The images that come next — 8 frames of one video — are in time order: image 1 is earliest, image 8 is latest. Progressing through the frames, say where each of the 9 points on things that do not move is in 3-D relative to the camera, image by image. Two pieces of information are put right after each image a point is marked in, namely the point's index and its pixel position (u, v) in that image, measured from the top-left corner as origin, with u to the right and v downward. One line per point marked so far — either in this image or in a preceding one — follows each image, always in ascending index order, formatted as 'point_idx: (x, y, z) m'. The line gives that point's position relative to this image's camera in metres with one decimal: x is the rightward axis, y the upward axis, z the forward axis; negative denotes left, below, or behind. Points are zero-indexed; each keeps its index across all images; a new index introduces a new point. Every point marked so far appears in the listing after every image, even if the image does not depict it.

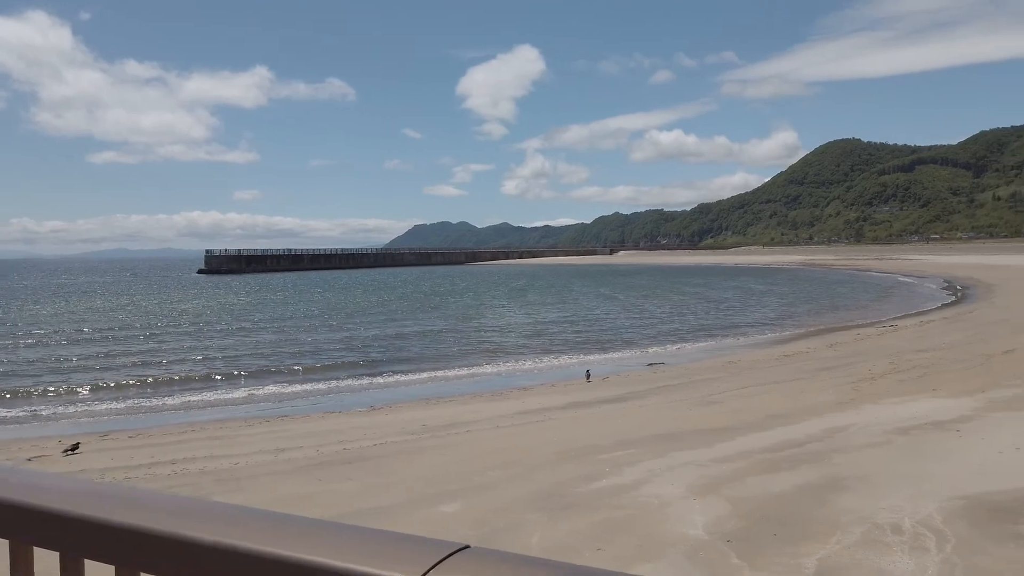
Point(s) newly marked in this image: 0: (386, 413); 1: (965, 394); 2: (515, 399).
0: (-1.7, -1.7, +10.5) m
1: (+5.7, -1.3, +9.7) m
2: (+0.1, -1.6, +11.3) m
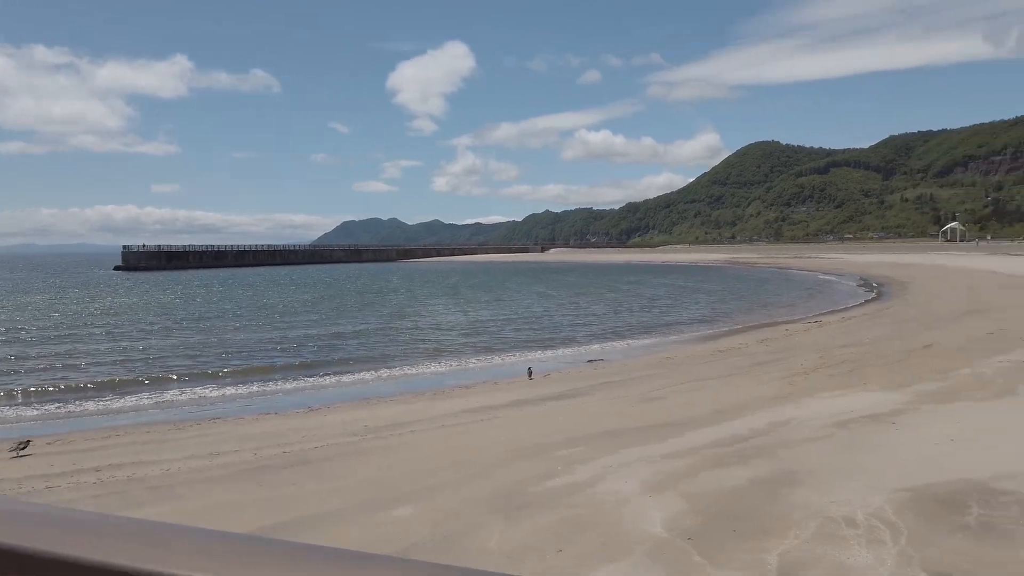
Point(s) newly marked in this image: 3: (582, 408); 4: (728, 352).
0: (-2.4, -1.7, +10.2) m
1: (+5.0, -1.3, +10.0) m
2: (-0.8, -1.6, +11.1) m
3: (+0.9, -1.5, +9.6) m
4: (+4.4, -1.3, +15.9) m
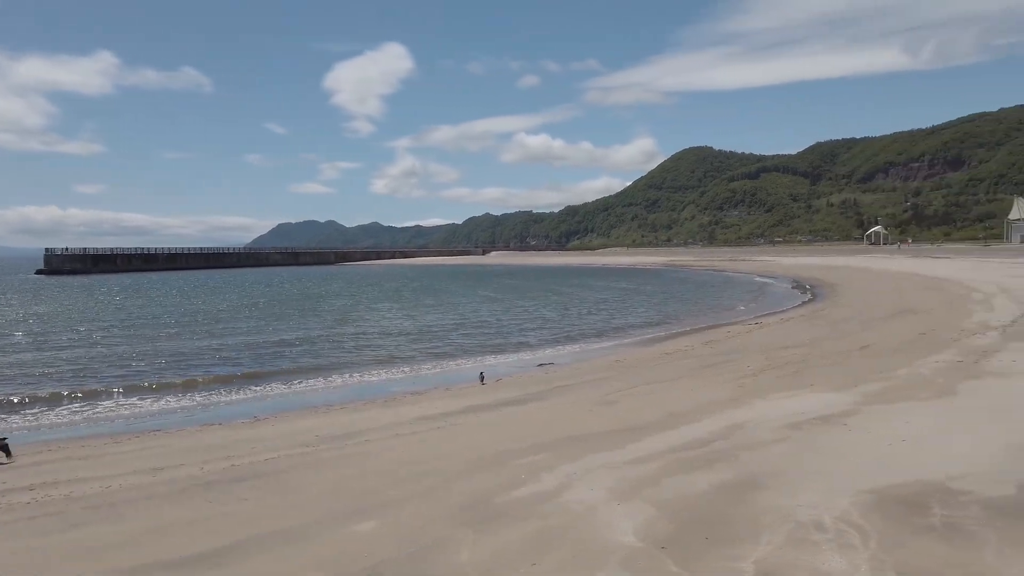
0: (-3.0, -1.7, +9.9) m
1: (+4.4, -1.3, +10.3) m
2: (-1.4, -1.7, +10.9) m
3: (+0.3, -1.6, +9.5) m
4: (+3.4, -1.4, +16.0) m
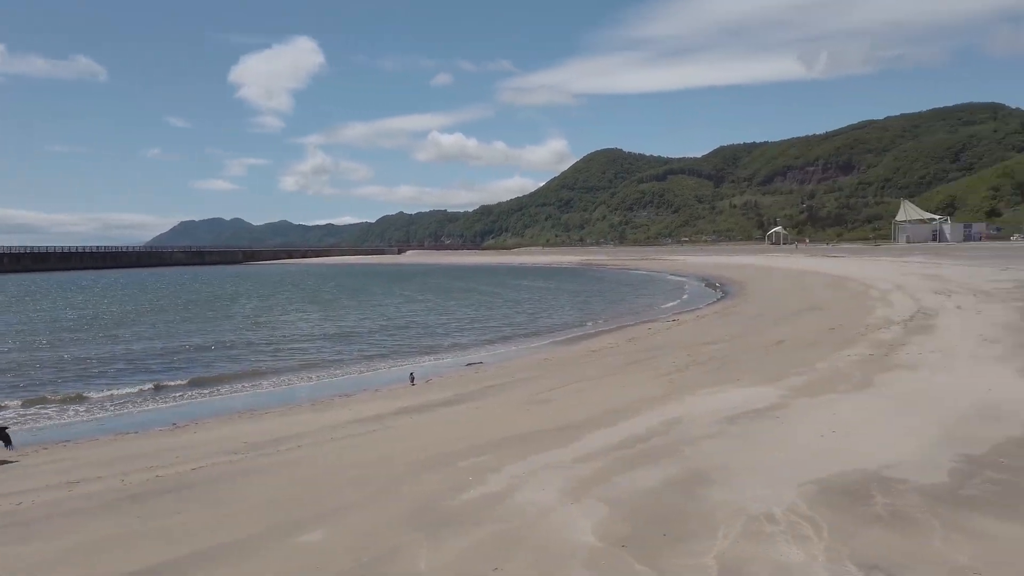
0: (-3.8, -1.7, +9.4) m
1: (+3.5, -1.3, +10.6) m
2: (-2.4, -1.7, +10.6) m
3: (-0.5, -1.5, +9.4) m
4: (+1.9, -1.4, +16.2) m
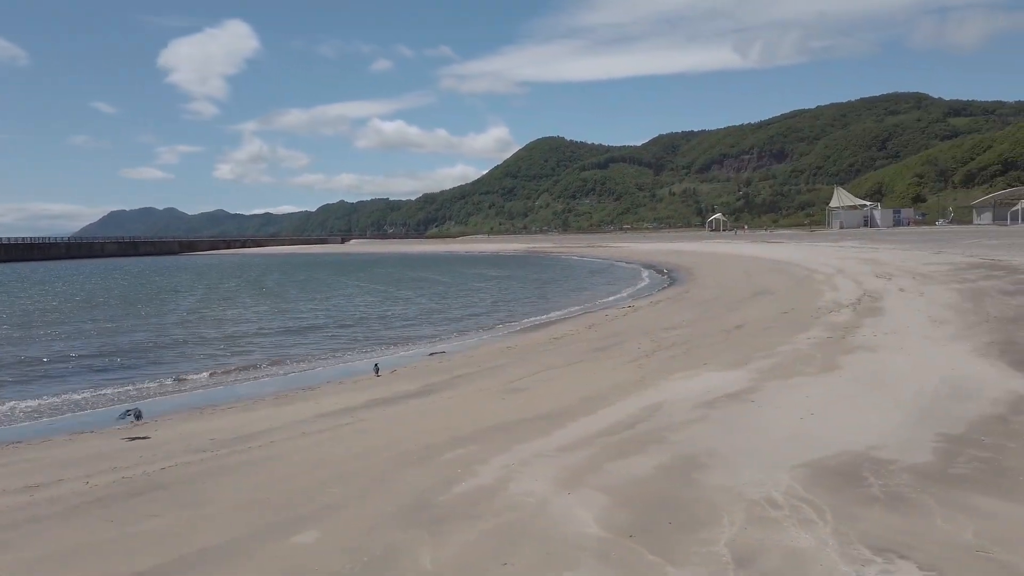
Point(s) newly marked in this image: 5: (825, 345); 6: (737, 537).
0: (-4.1, -1.6, +9.0) m
1: (+3.1, -1.1, +10.7) m
2: (-2.8, -1.5, +10.3) m
3: (-0.8, -1.4, +9.2) m
4: (+1.1, -1.1, +16.2) m
5: (+5.0, -0.9, +12.2) m
6: (+1.2, -1.4, +4.2) m
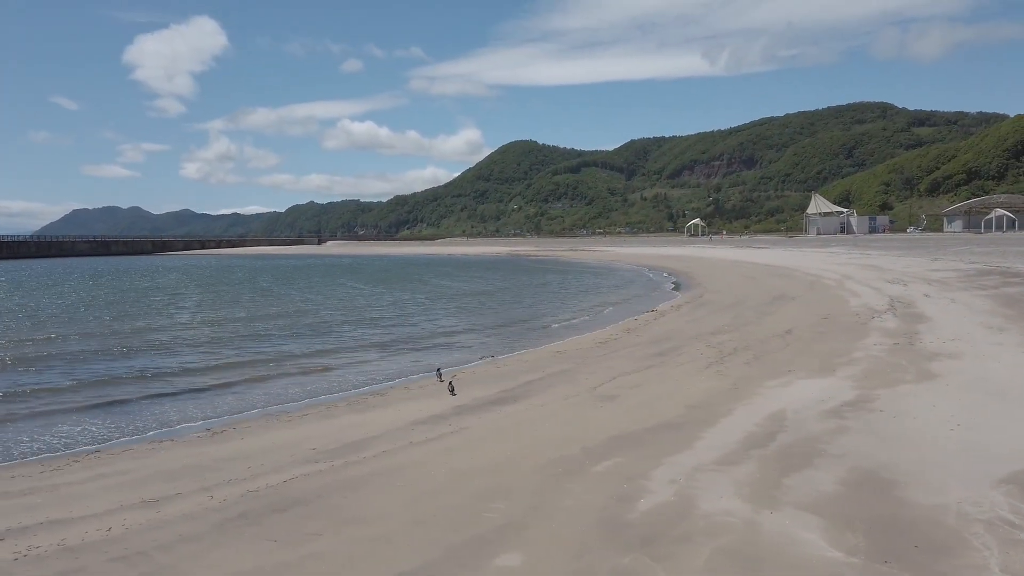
0: (-3.0, -1.6, +8.5) m
1: (+4.2, -1.2, +10.4) m
2: (-1.7, -1.5, +9.9) m
3: (+0.4, -1.4, +8.9) m
4: (+2.0, -1.2, +15.9) m
5: (+6.1, -1.0, +12.0) m
6: (+2.5, -1.4, +3.9) m
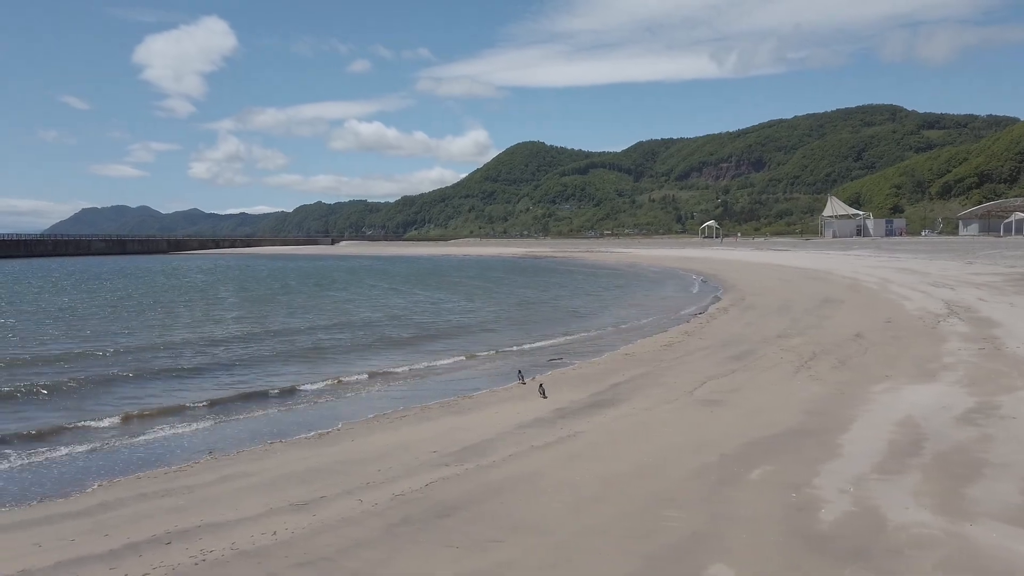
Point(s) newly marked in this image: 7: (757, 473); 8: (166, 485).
0: (-1.8, -1.6, +8.5) m
1: (+5.5, -1.2, +10.2) m
2: (-0.4, -1.6, +9.8) m
3: (+1.6, -1.5, +8.7) m
4: (+3.4, -1.2, +15.7) m
5: (+7.3, -1.1, +11.7) m
6: (+3.6, -1.4, +3.7) m
7: (+1.9, -1.5, +6.0) m
8: (-3.1, -1.8, +6.8) m
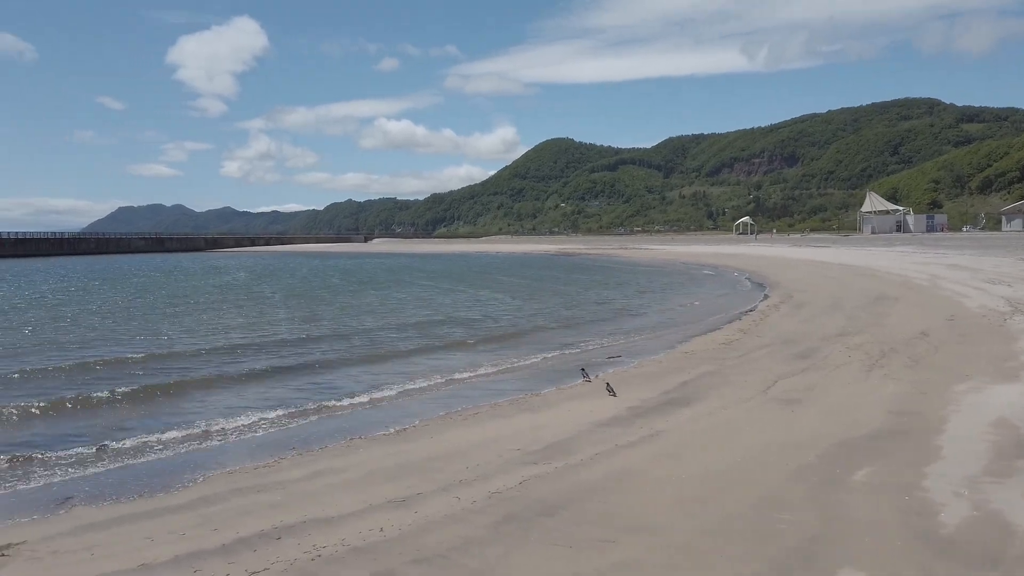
0: (-0.9, -1.6, +8.5) m
1: (+6.4, -1.2, +10.0) m
2: (+0.5, -1.5, +9.8) m
3: (+2.5, -1.4, +8.6) m
4: (+4.5, -1.1, +15.5) m
5: (+8.3, -1.0, +11.4) m
6: (+4.3, -1.4, +3.5) m
7: (+2.6, -1.4, +5.9) m
8: (-2.3, -1.7, +6.9) m
